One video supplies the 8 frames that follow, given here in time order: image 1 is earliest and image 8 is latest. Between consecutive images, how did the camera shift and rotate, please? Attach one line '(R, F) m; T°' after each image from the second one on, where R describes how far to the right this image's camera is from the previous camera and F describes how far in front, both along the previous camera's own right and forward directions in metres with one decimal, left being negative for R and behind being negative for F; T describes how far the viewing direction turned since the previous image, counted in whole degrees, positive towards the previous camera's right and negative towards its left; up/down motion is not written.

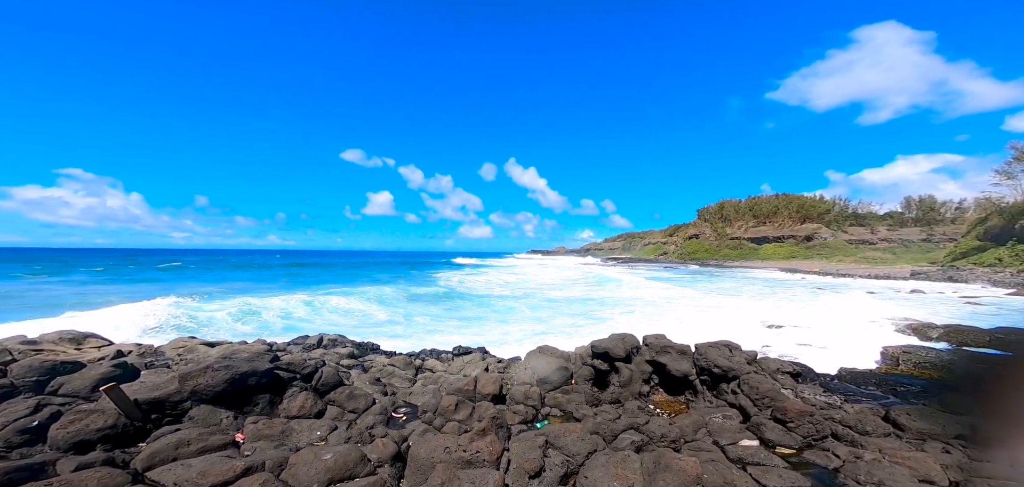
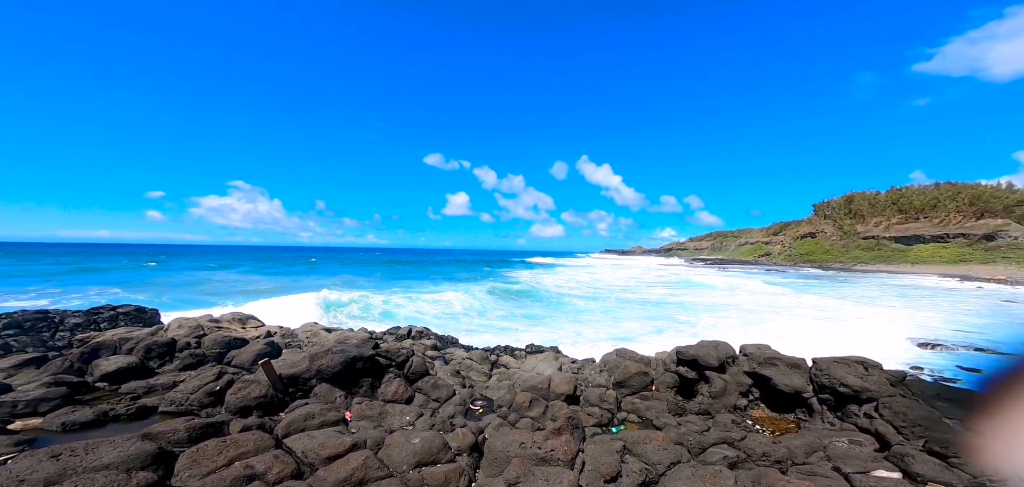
(+0.5, 0.0) m; -12°
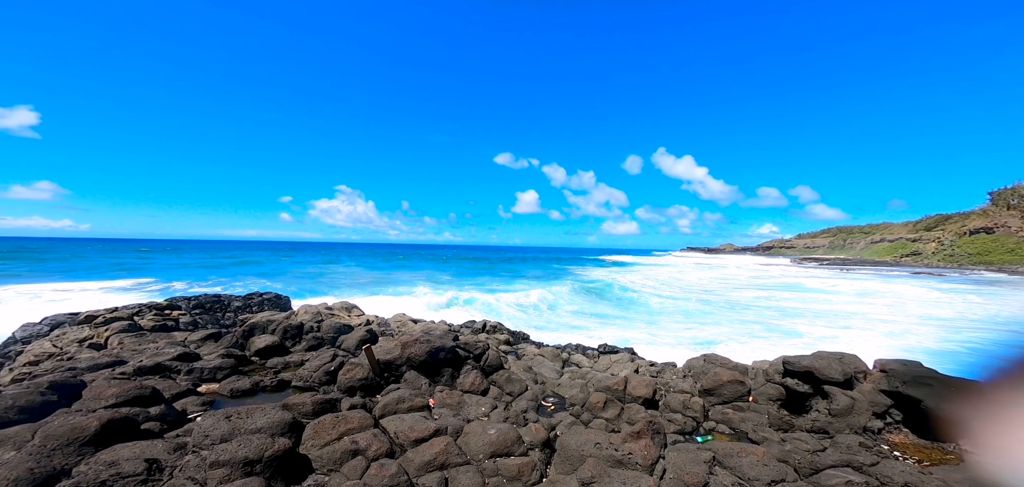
(+0.2, +0.1) m; -10°
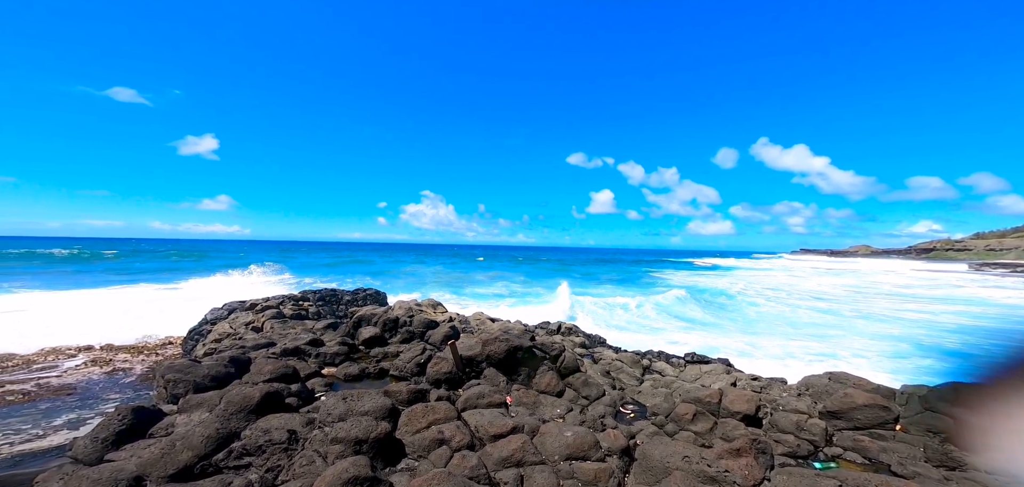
(-0.1, +0.2) m; -9°
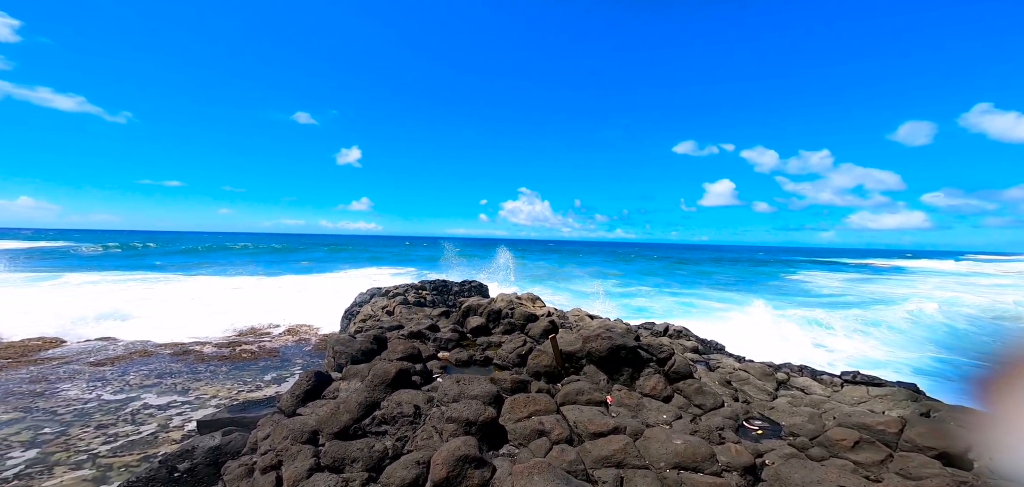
(-0.4, +0.3) m; -12°
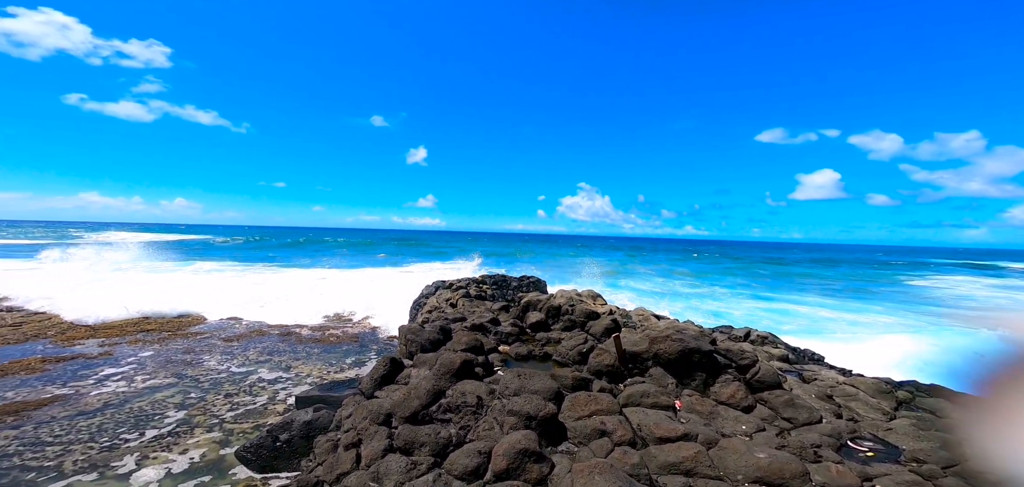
(-0.3, +0.4) m; -8°
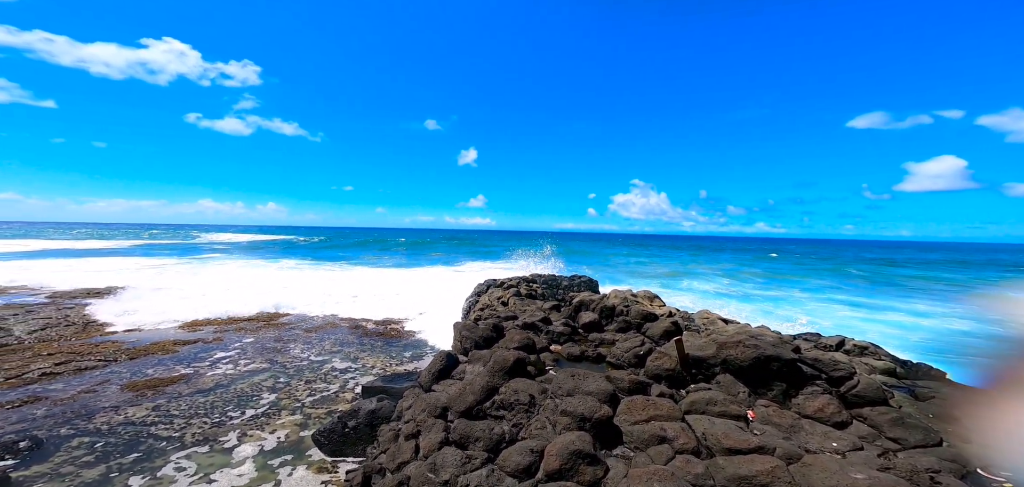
(-0.4, +0.5) m; -7°
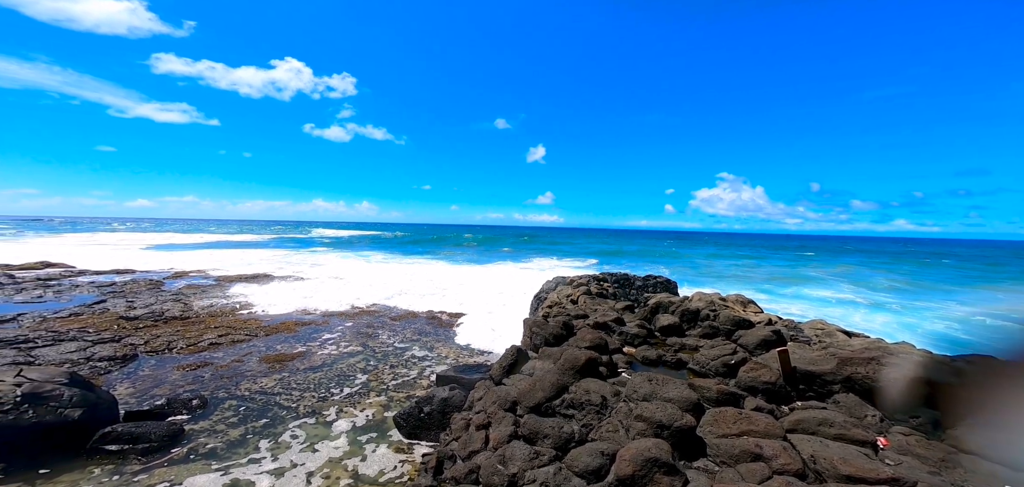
(-0.9, +0.4) m; -11°
